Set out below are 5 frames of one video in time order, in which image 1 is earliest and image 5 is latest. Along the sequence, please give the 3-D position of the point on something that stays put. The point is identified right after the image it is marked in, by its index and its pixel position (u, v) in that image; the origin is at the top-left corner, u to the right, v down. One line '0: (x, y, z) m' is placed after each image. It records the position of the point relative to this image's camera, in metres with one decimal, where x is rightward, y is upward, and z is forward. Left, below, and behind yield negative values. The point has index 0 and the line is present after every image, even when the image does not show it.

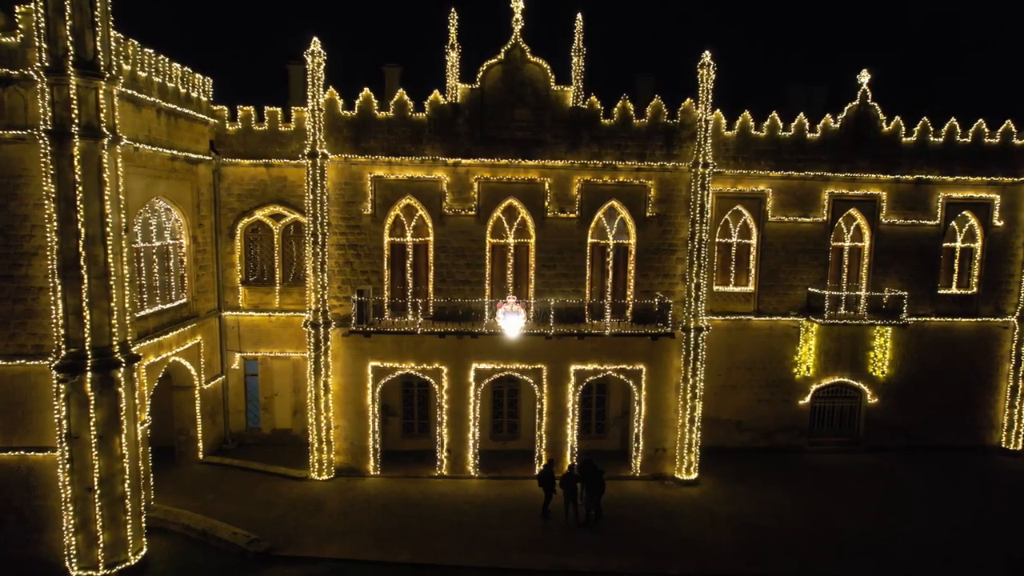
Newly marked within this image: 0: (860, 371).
0: (+8.5, -2.0, +16.1) m
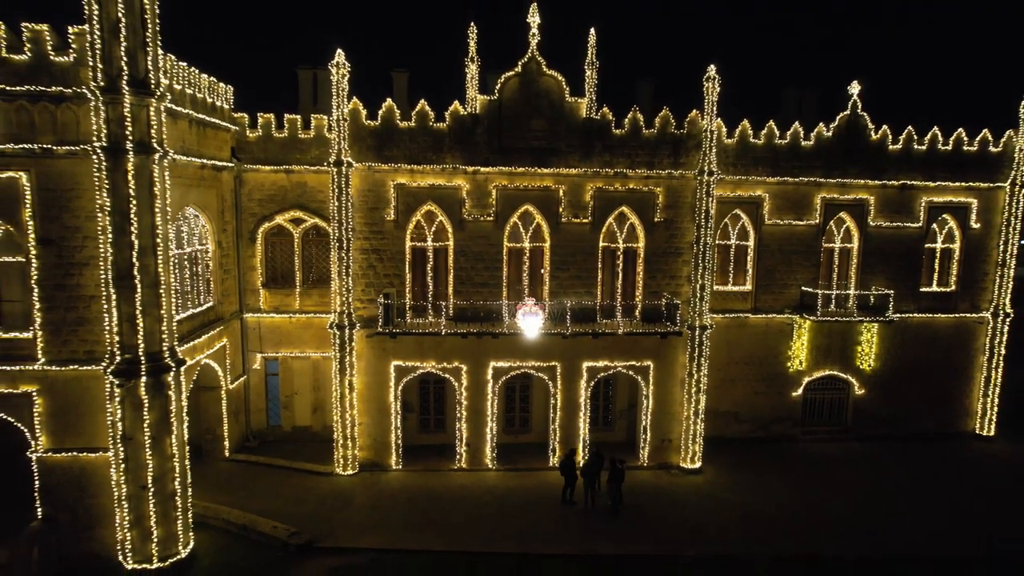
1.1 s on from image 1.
0: (+8.8, -2.0, +17.1) m
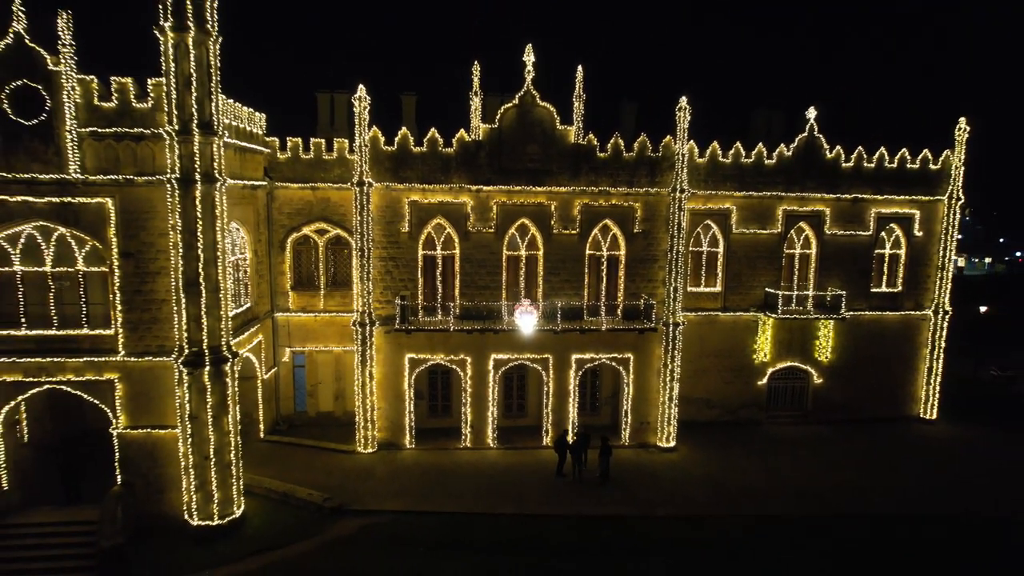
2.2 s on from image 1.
0: (+8.7, -2.0, +19.4) m
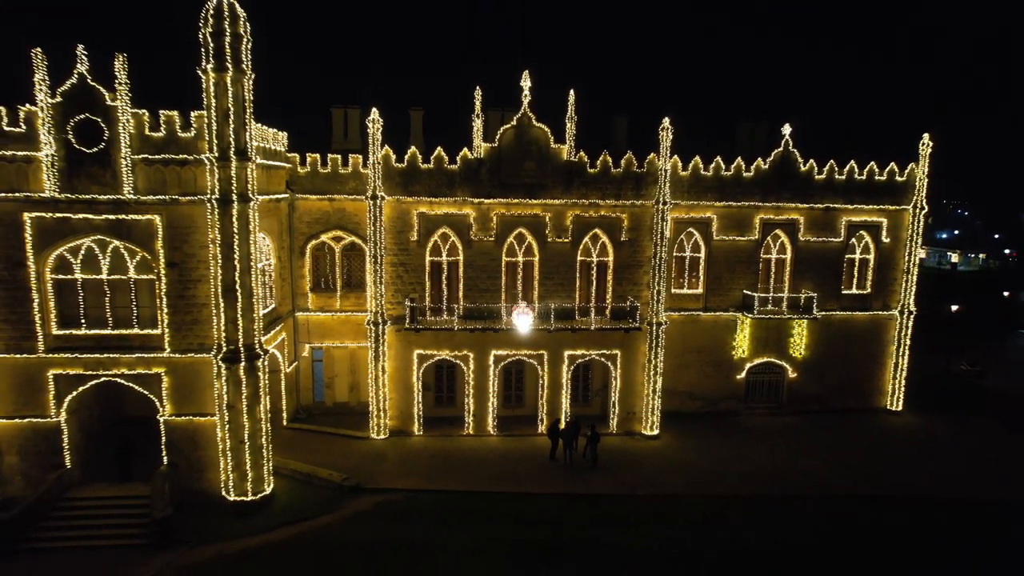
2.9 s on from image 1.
0: (+8.7, -2.1, +21.1) m
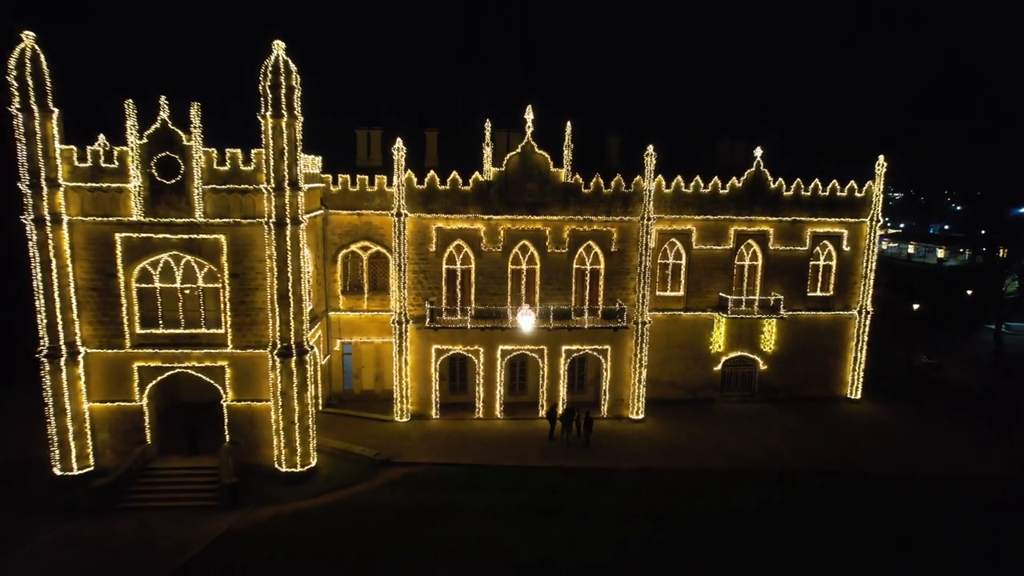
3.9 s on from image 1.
0: (+8.8, -2.2, +24.0) m
